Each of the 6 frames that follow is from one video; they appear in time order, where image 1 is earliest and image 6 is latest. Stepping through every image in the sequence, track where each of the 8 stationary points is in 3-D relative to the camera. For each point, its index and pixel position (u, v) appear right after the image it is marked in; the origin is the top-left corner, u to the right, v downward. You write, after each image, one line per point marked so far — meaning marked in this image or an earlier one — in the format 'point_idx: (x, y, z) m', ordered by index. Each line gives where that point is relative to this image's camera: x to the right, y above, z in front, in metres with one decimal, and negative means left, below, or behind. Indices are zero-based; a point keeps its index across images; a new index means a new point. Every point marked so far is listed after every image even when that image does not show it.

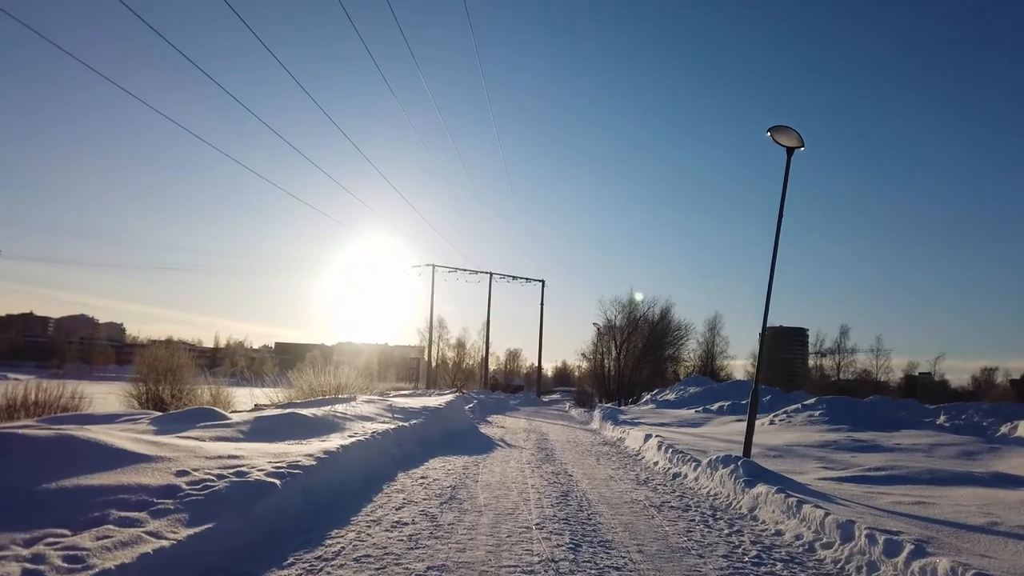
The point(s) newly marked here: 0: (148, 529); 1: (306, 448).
0: (-3.1, -2.0, +5.7) m
1: (-3.1, -2.4, +10.2) m
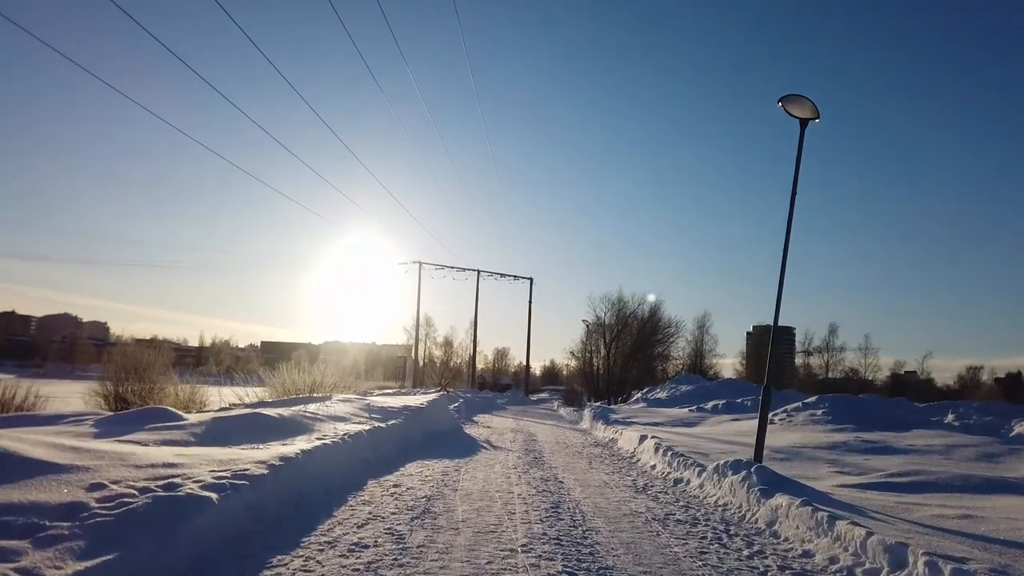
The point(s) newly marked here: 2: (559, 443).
0: (-3.2, -1.8, +4.5) m
1: (-3.3, -2.2, +8.9) m
2: (+1.3, -4.3, +19.1) m
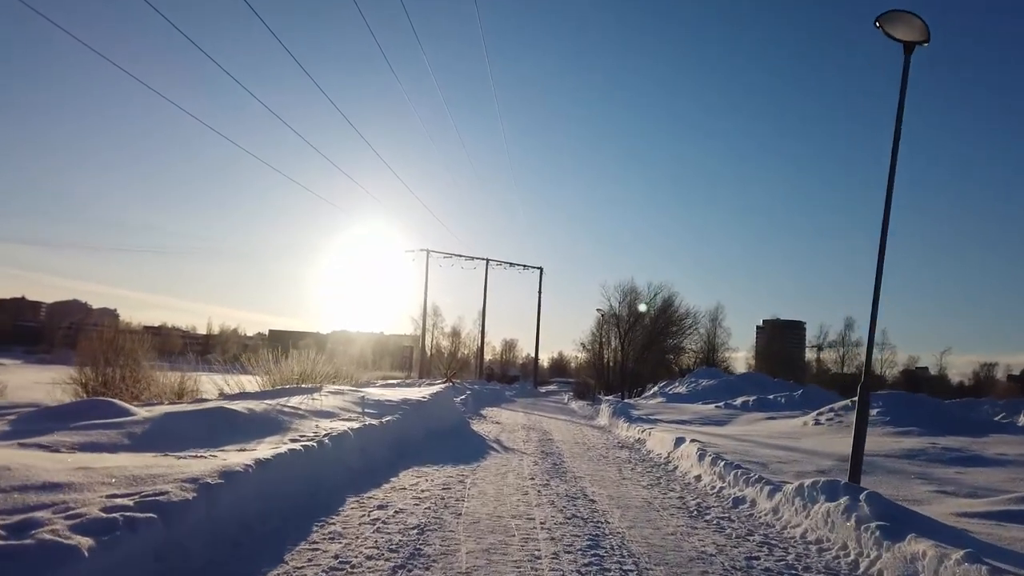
0: (-3.0, -1.4, +2.2) m
1: (-3.1, -1.7, +6.7) m
2: (+1.6, -3.8, +16.9) m
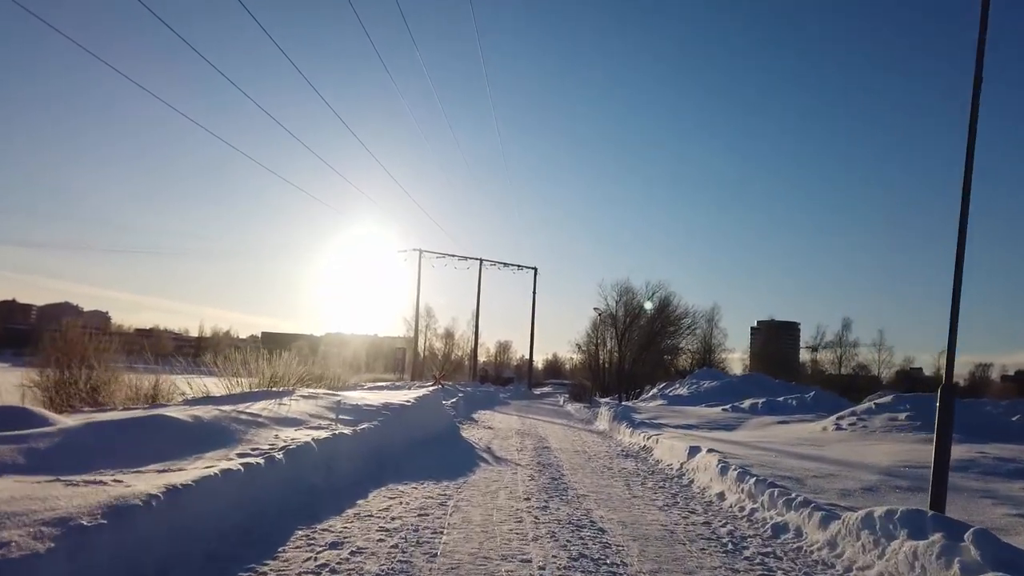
0: (-3.1, -1.2, +0.5) m
1: (-3.1, -1.5, +5.0) m
2: (+1.5, -3.7, +15.2) m
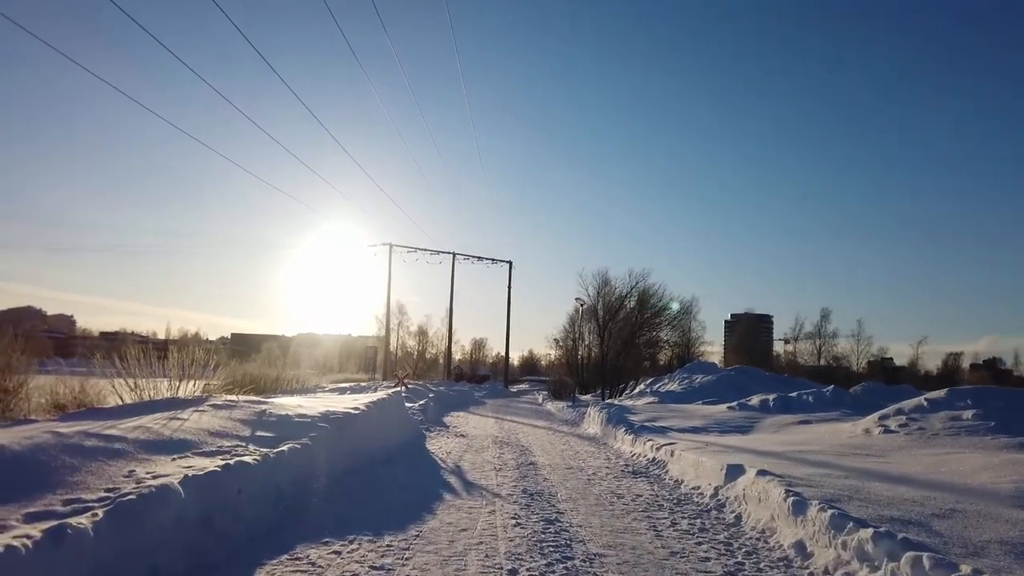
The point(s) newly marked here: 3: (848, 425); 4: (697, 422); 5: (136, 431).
0: (-3.0, -0.9, -2.9) m
1: (-3.2, -1.2, +1.6) m
2: (+1.1, -3.2, +12.0) m
3: (+7.8, -3.1, +15.8) m
4: (+5.2, -3.8, +19.2) m
5: (-4.7, -1.8, +8.6) m
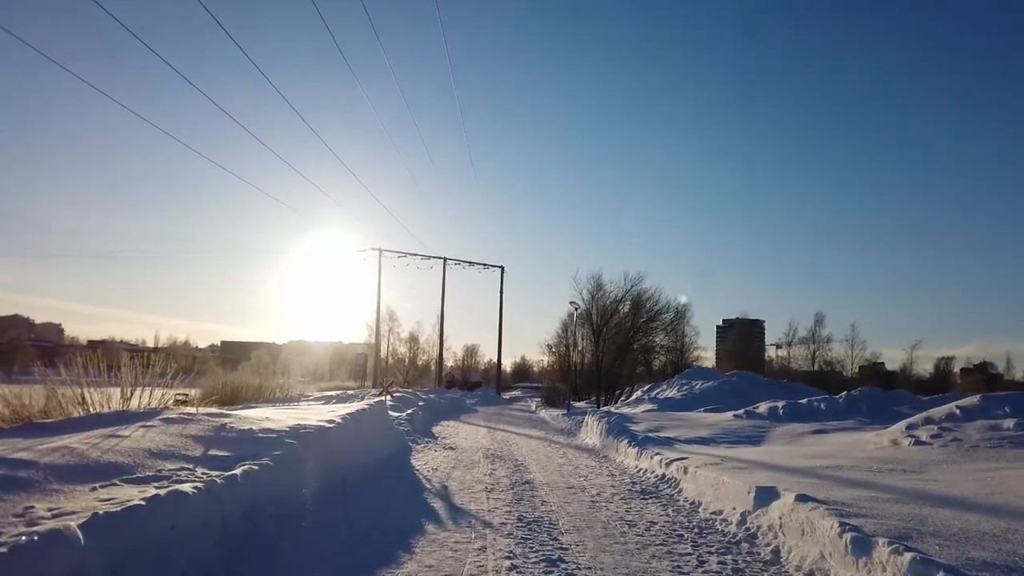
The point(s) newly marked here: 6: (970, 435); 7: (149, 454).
0: (-2.9, -0.7, -4.2) m
1: (-3.2, -1.0, +0.2) m
2: (+1.0, -3.1, +10.6) m
3: (+7.7, -3.1, +14.6) m
4: (+5.0, -3.8, +17.9) m
5: (-4.7, -1.7, +7.2) m
6: (+8.1, -2.6, +12.1) m
7: (-4.3, -2.0, +8.2) m
